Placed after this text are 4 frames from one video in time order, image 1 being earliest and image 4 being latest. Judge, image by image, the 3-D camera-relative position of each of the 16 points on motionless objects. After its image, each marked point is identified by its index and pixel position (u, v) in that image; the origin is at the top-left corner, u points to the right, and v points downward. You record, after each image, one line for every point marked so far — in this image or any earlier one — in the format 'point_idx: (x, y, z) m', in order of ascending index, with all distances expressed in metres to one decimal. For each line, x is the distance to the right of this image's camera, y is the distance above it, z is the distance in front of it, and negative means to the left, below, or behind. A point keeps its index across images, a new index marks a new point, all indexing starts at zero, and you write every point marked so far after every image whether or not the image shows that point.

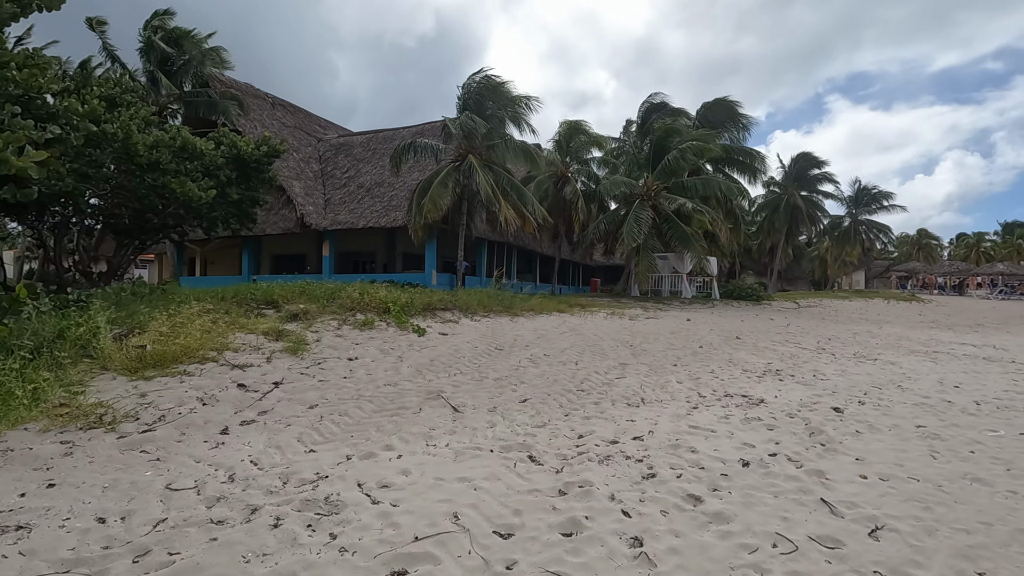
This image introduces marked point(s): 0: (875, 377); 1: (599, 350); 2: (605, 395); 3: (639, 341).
0: (+4.5, -1.1, +6.7) m
1: (+1.2, -0.9, +7.6) m
2: (+0.9, -1.0, +5.2) m
3: (+2.0, -0.9, +8.6) m
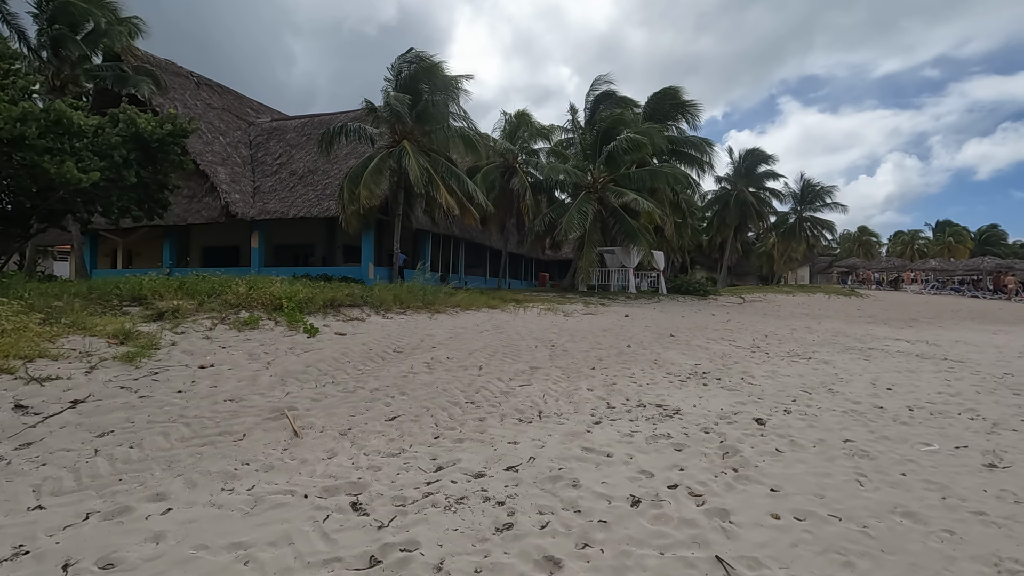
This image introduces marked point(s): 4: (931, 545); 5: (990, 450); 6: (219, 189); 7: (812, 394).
0: (+3.4, -1.1, +6.2) m
1: (0.0, -0.8, +6.8) m
2: (-0.1, -1.0, +4.4) m
3: (+0.7, -0.8, +7.9) m
4: (+2.0, -1.2, +2.6) m
5: (+3.6, -1.2, +4.0) m
6: (-10.7, +3.6, +19.5) m
7: (+3.1, -1.1, +5.5) m
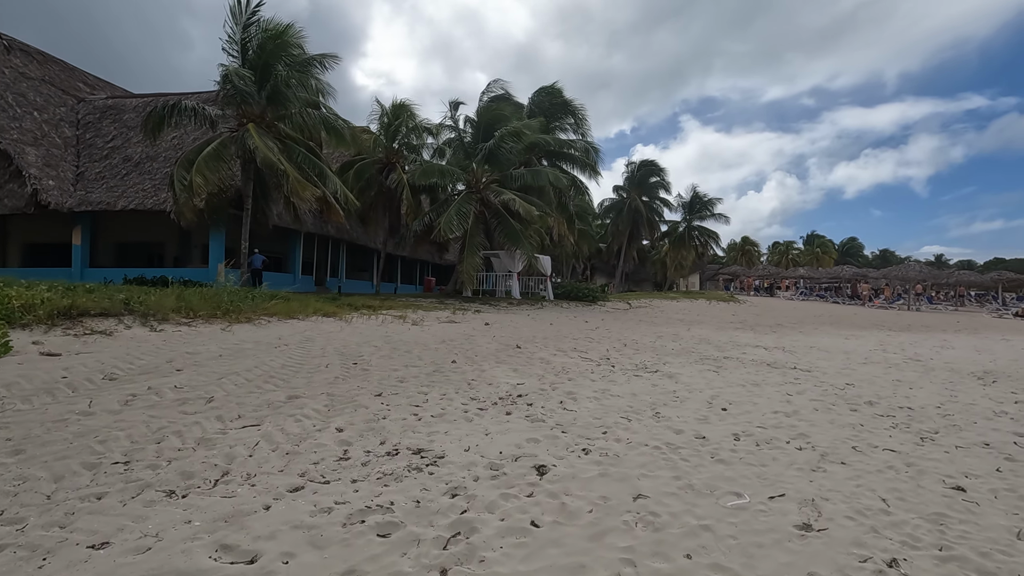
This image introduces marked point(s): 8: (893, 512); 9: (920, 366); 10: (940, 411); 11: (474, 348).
0: (+1.2, -1.1, +5.3) m
1: (-2.2, -0.8, +5.3) m
2: (-2.0, -1.0, +3.0) m
3: (-1.7, -0.8, +6.5) m
4: (+0.5, -1.3, +1.5) m
5: (+1.8, -1.3, +3.2) m
6: (-14.8, +3.5, +16.2) m
7: (+1.0, -1.1, +4.5) m
8: (+2.2, -1.3, +3.1) m
9: (+7.2, -1.4, +9.4) m
10: (+4.6, -1.3, +5.8) m
11: (-0.5, -0.9, +7.7) m
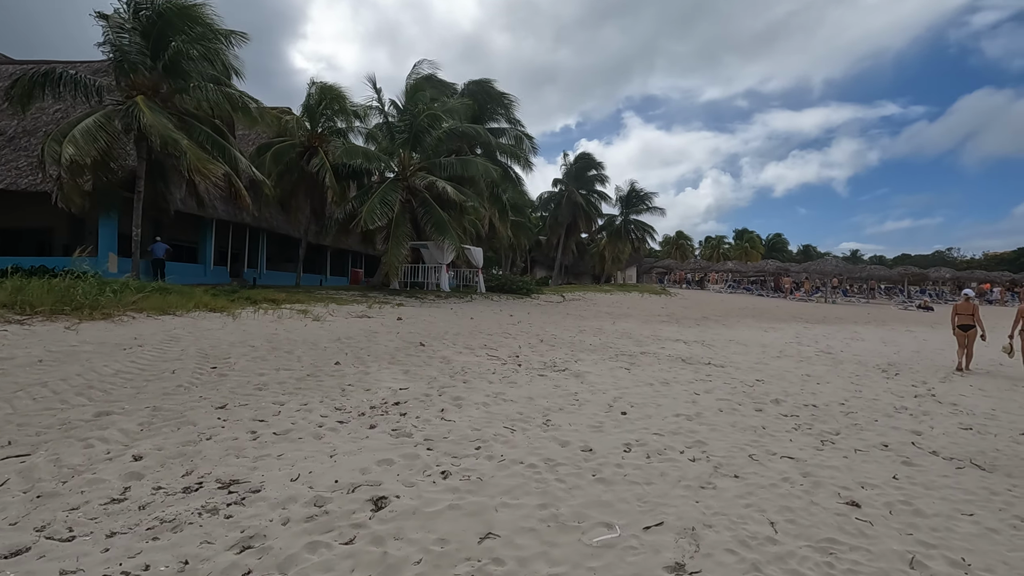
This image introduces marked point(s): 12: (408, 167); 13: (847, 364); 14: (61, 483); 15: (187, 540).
0: (+0.1, -1.1, +4.8) m
1: (-3.3, -0.8, +4.5) m
2: (-2.8, -1.0, +2.1) m
3: (-2.8, -0.7, +5.7) m
4: (-0.2, -1.3, +1.0) m
5: (+0.9, -1.2, +2.7) m
6: (-16.9, +3.7, +13.9) m
7: (0.0, -1.1, +4.0) m
8: (+1.3, -1.3, +2.7) m
9: (+5.7, -1.2, +9.5) m
10: (+3.5, -1.3, +5.7) m
11: (-1.8, -0.8, +7.0) m
12: (-3.8, +4.3, +19.3) m
13: (+5.5, -1.3, +8.8) m
14: (-2.3, -1.0, +2.7) m
15: (-1.4, -1.1, +2.3) m
